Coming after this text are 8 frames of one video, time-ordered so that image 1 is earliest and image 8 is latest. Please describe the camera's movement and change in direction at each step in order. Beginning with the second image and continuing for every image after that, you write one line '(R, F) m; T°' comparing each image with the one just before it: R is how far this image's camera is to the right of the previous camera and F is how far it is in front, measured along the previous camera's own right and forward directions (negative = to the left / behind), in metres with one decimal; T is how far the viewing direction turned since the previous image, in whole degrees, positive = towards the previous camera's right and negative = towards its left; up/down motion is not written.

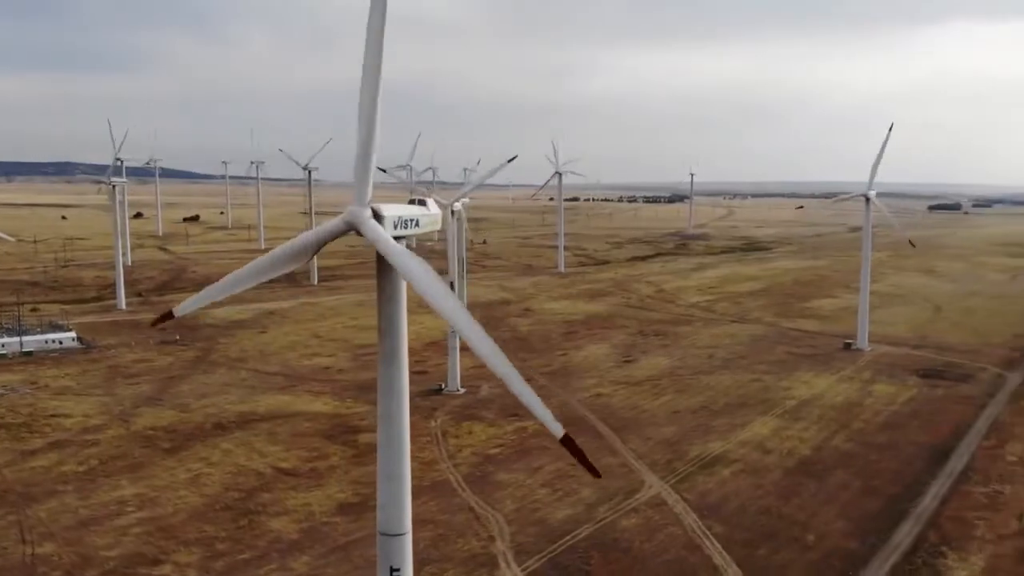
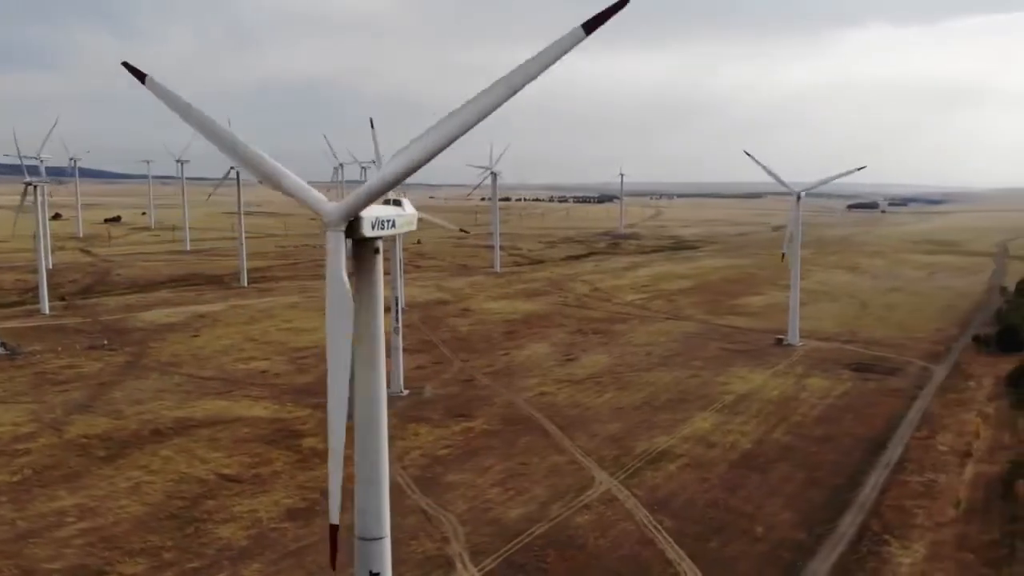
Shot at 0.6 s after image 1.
(-0.5, 0.0) m; +4°
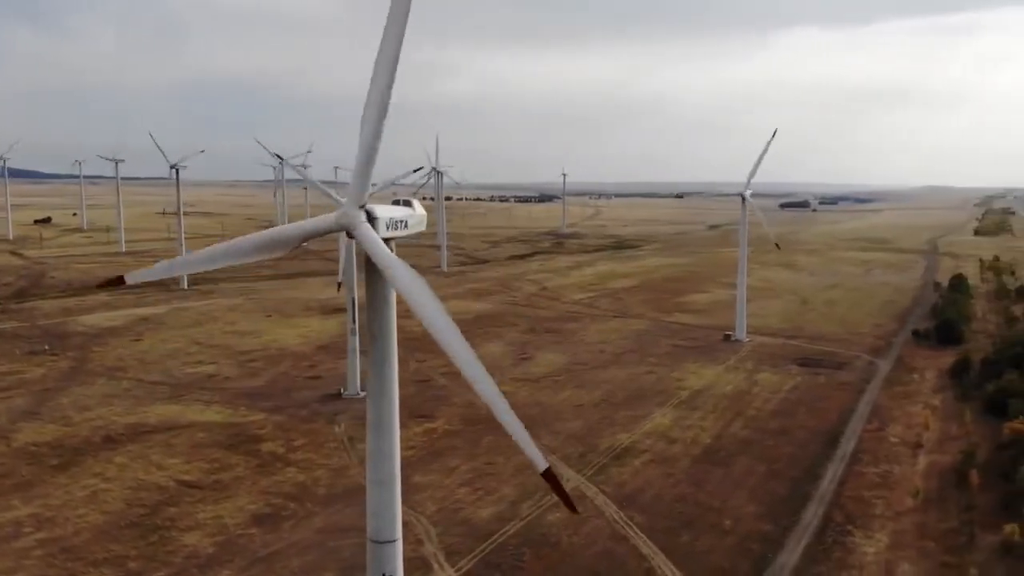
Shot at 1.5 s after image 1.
(-0.7, 0.0) m; +4°
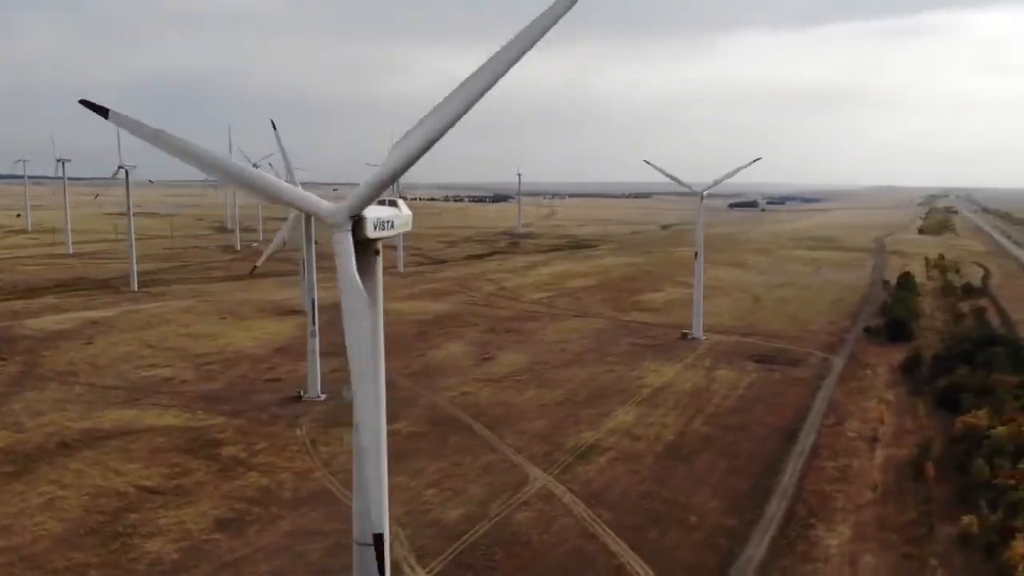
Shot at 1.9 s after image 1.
(-0.3, 0.0) m; +3°
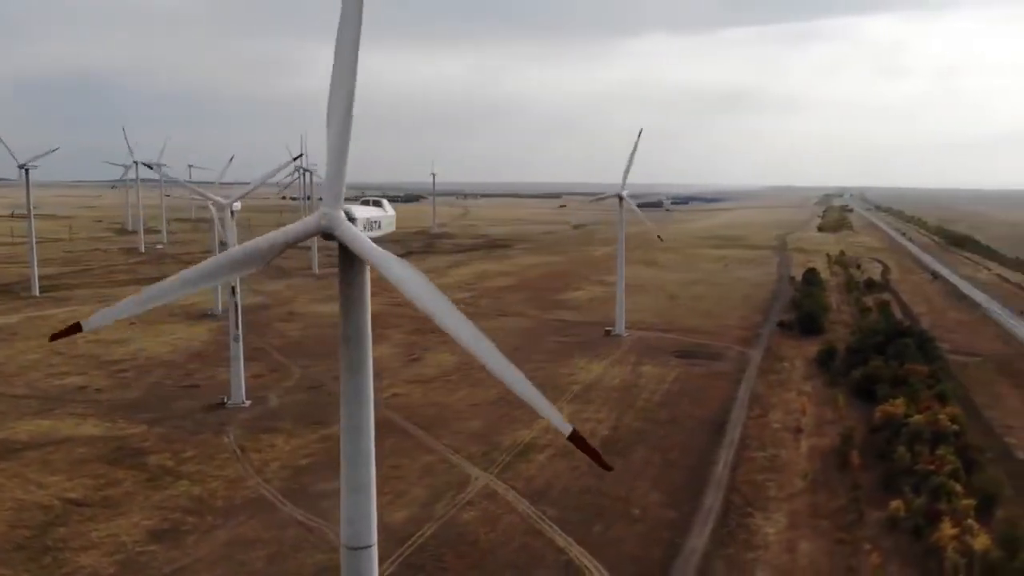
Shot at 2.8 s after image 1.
(-0.7, 0.0) m; +6°
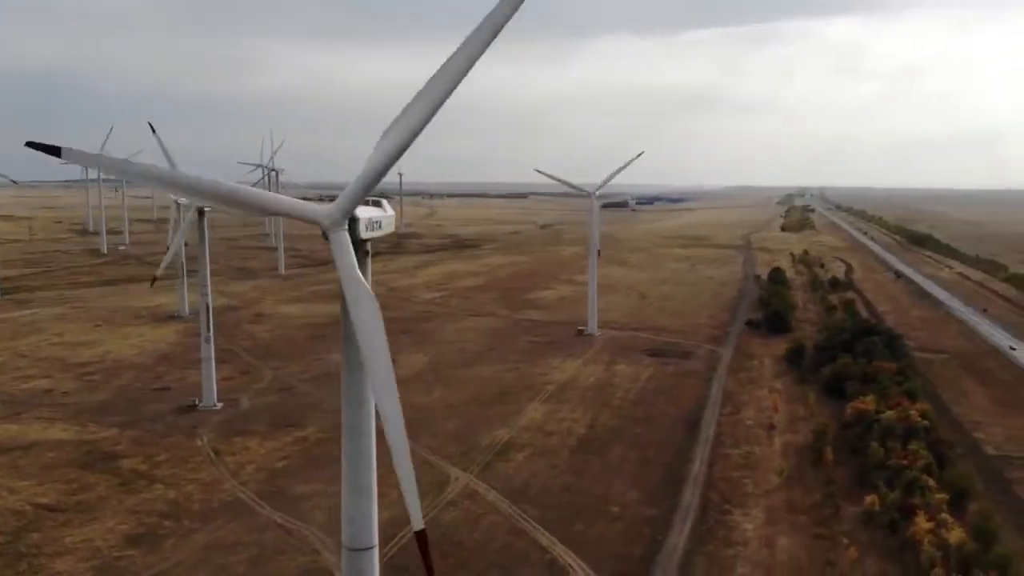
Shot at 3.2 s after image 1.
(-0.3, 0.0) m; +2°
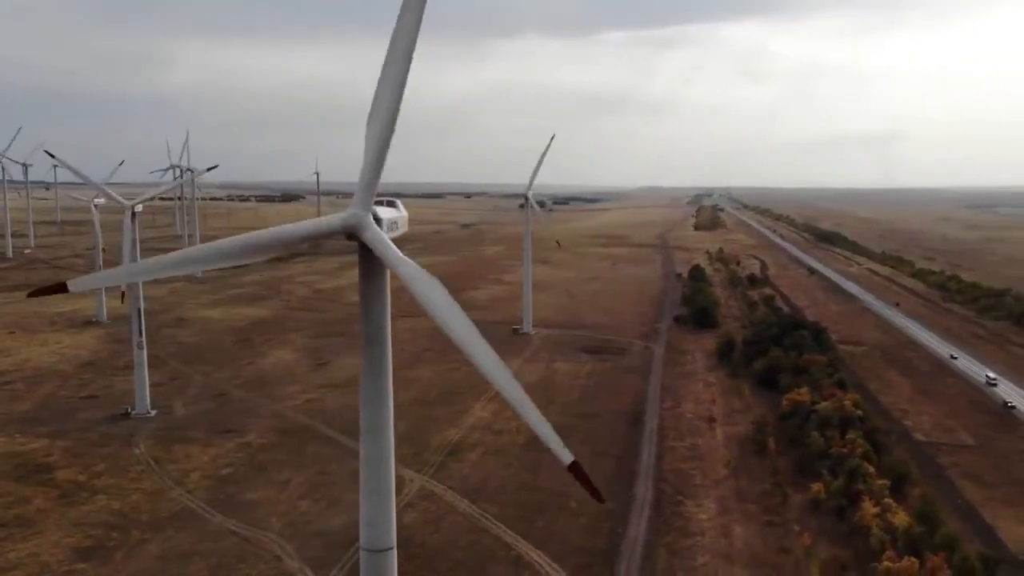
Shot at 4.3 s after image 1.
(-0.9, 0.0) m; +5°
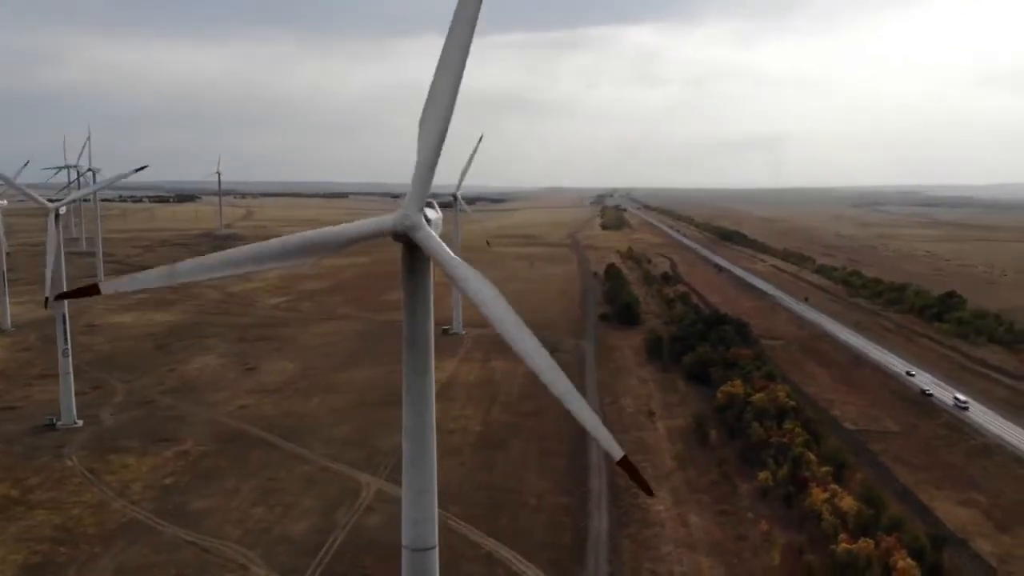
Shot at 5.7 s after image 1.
(-1.2, -0.1) m; +6°
